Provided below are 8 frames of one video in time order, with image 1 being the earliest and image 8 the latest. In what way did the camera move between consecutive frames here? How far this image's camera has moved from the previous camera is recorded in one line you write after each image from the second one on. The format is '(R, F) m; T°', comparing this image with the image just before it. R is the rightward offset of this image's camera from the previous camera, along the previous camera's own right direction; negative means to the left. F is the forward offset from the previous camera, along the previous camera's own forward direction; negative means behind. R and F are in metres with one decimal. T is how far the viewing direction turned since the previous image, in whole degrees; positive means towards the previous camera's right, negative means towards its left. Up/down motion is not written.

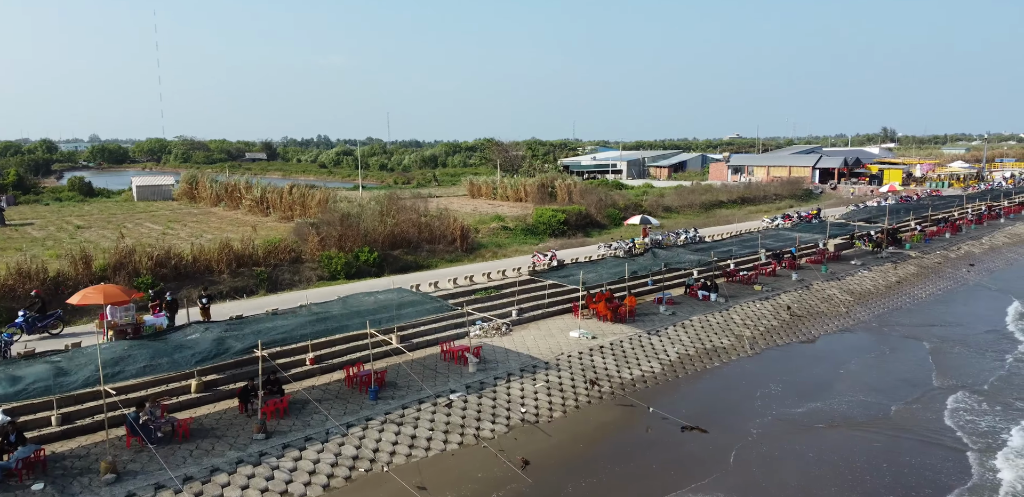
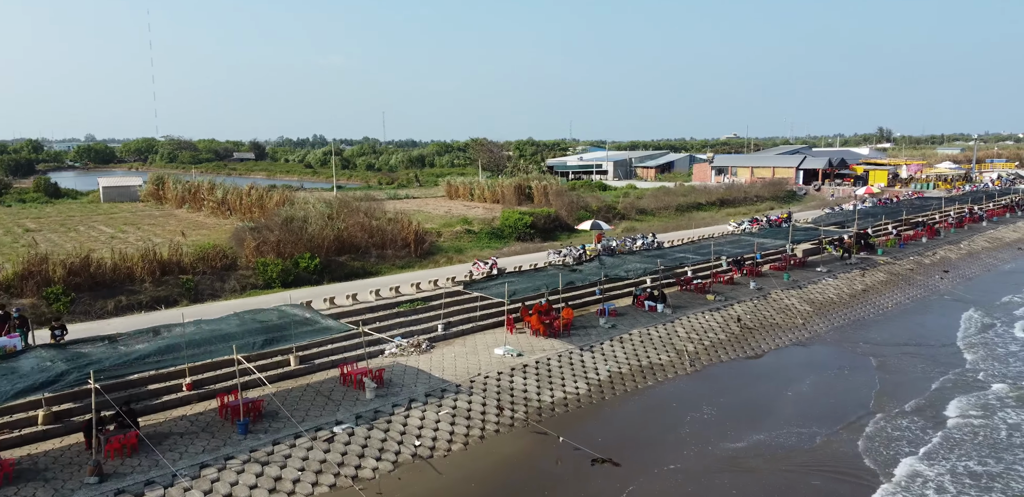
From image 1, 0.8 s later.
(+2.0, +1.5) m; 0°
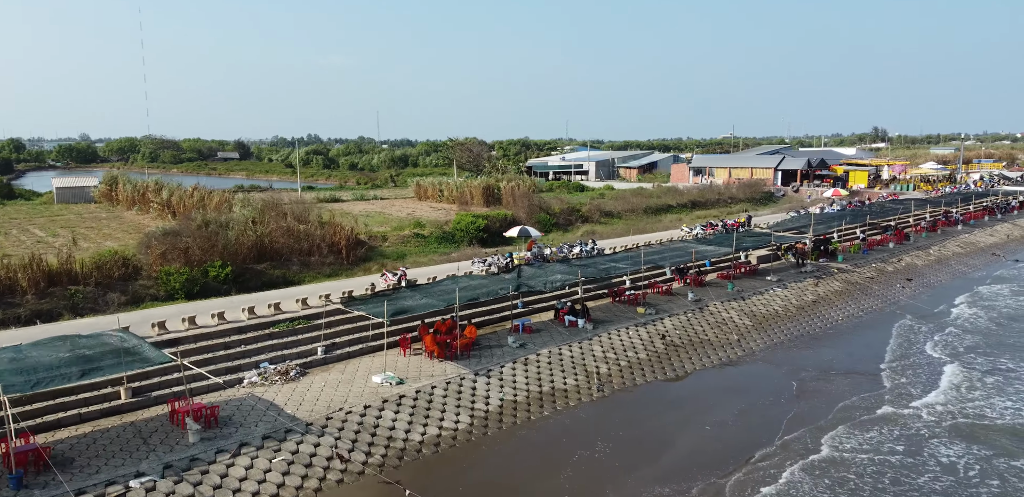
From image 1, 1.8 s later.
(+2.6, +2.0) m; 0°
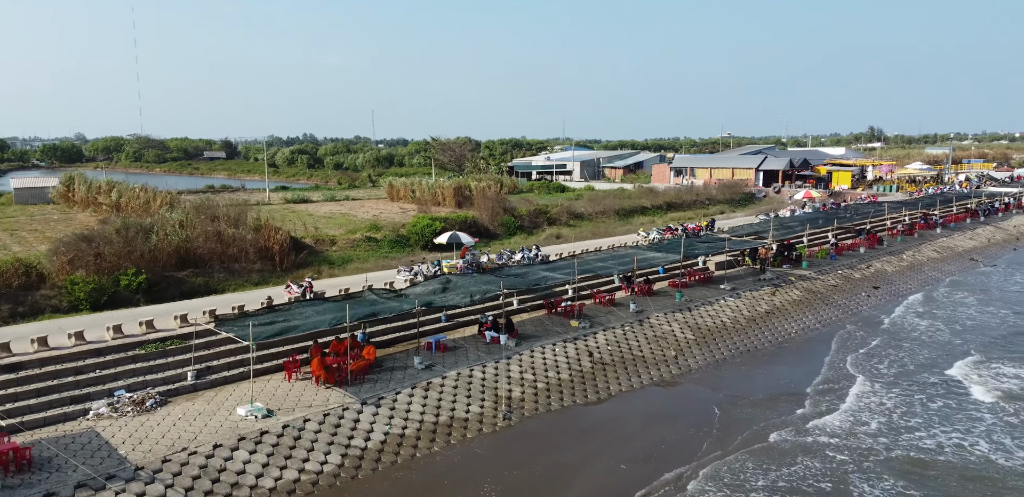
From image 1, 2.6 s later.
(+2.2, +1.8) m; 0°
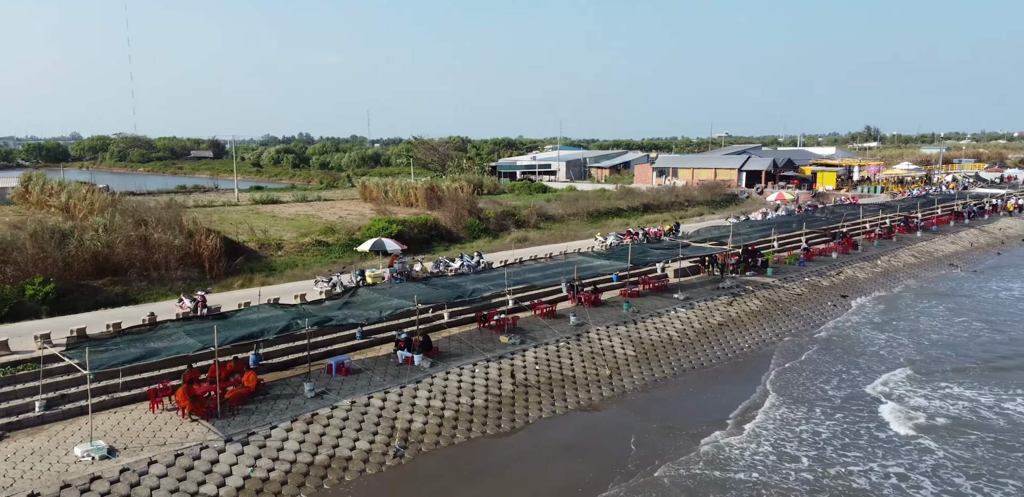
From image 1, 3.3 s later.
(+2.0, +1.8) m; 0°
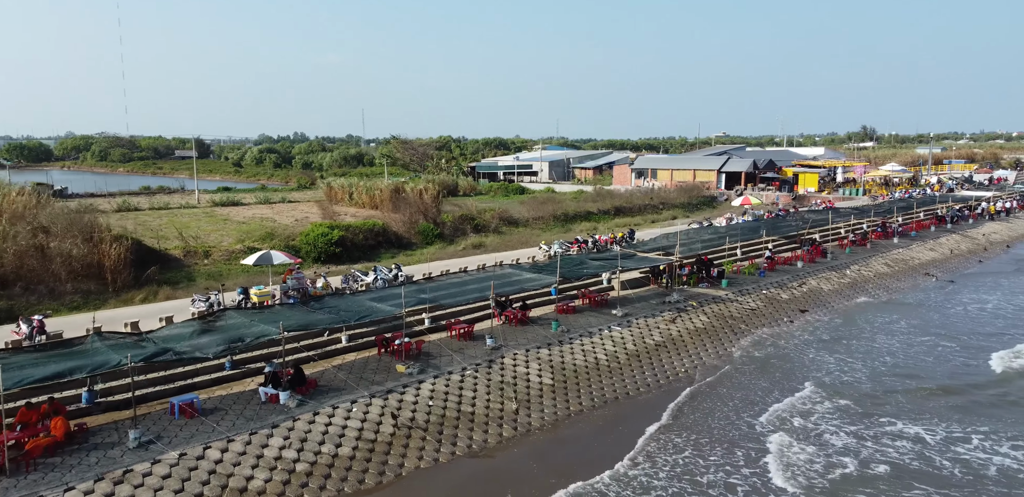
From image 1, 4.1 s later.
(+2.3, +2.3) m; 0°
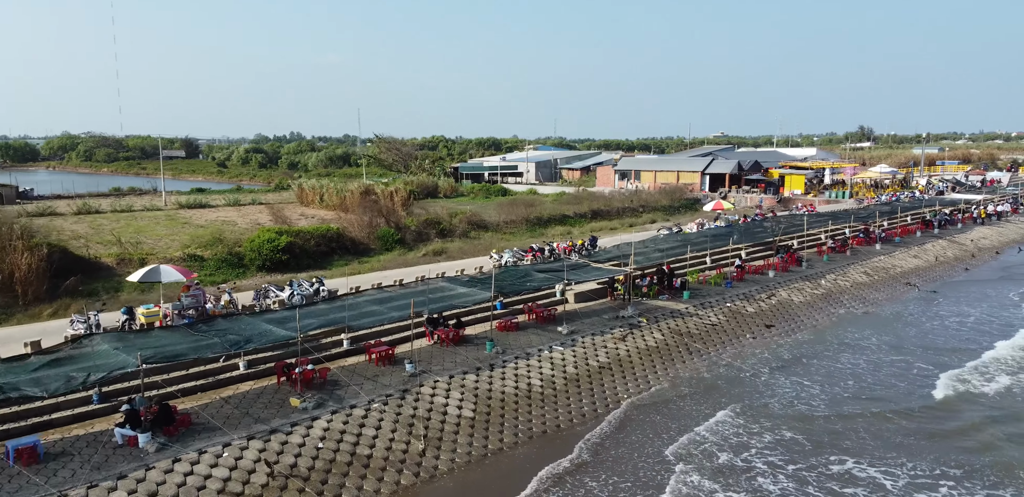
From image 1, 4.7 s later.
(+1.8, +1.9) m; 0°
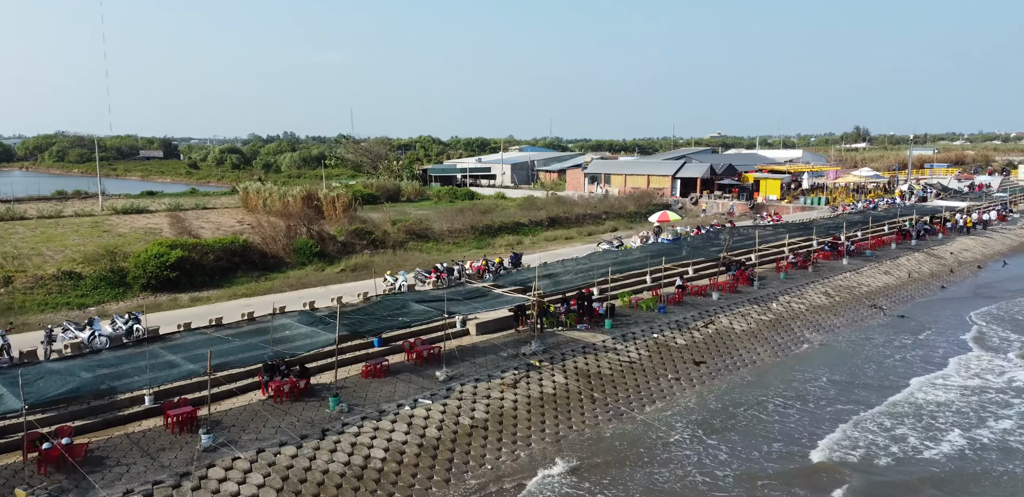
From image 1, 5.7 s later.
(+3.0, +3.5) m; 0°
